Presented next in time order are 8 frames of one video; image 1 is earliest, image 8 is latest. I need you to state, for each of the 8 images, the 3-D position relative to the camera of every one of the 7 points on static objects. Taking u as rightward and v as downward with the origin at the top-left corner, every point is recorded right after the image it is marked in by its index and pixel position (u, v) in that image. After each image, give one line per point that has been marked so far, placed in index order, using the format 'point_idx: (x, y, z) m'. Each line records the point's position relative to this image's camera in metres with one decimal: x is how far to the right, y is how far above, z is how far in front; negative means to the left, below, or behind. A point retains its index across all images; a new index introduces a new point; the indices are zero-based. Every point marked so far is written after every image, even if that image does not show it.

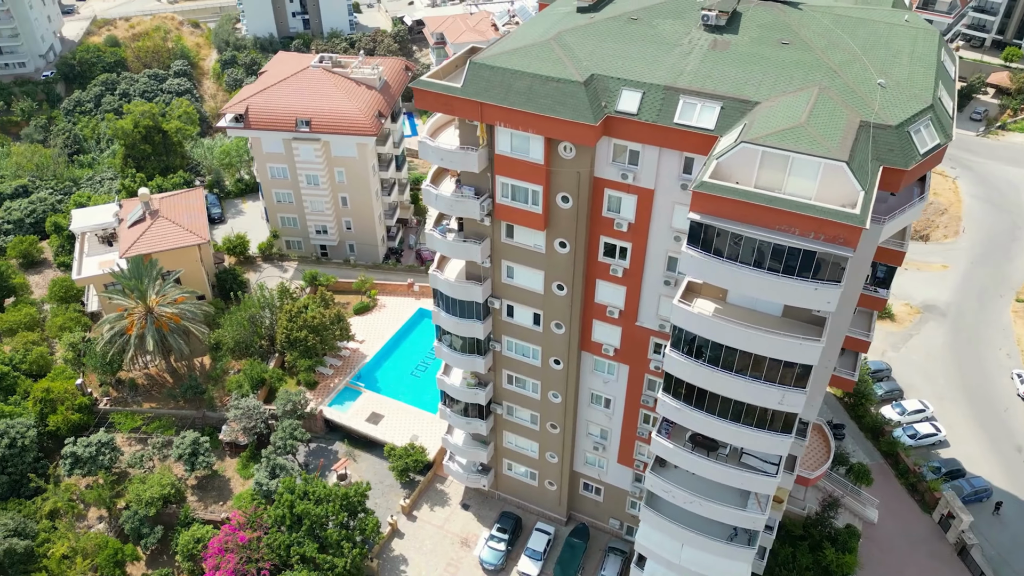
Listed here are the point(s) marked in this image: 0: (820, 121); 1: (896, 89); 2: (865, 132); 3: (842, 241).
0: (+7.4, +4.0, +18.0) m
1: (+9.9, +5.1, +19.4) m
2: (+8.5, +3.7, +18.1) m
3: (+7.1, +1.1, +16.7) m
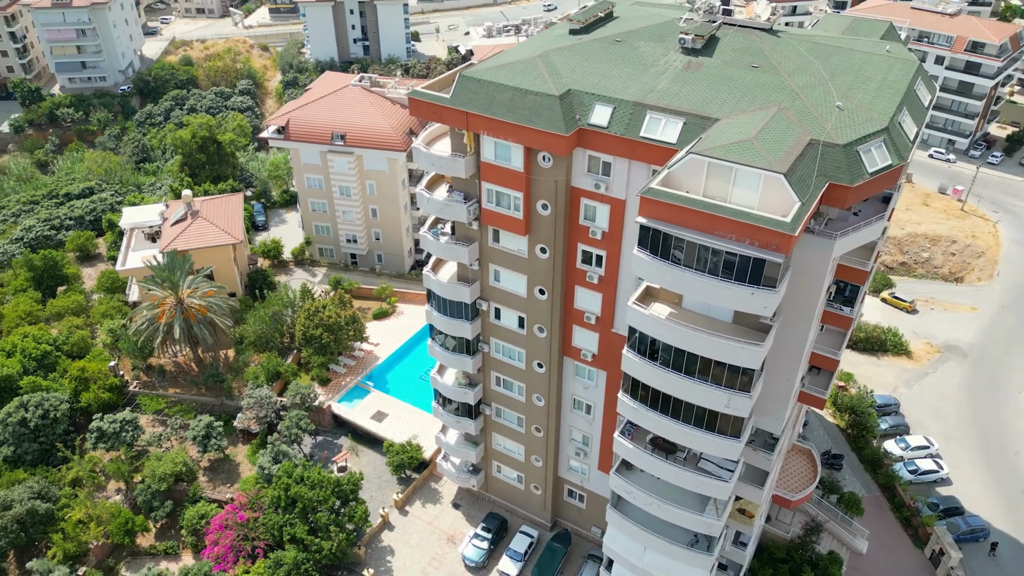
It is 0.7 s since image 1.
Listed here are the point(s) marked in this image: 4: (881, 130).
0: (+6.5, +3.8, +19.0) m
1: (+9.2, +4.8, +20.3) m
2: (+7.6, +3.5, +19.0) m
3: (+6.0, +1.0, +17.6) m
4: (+9.7, +4.1, +19.7) m
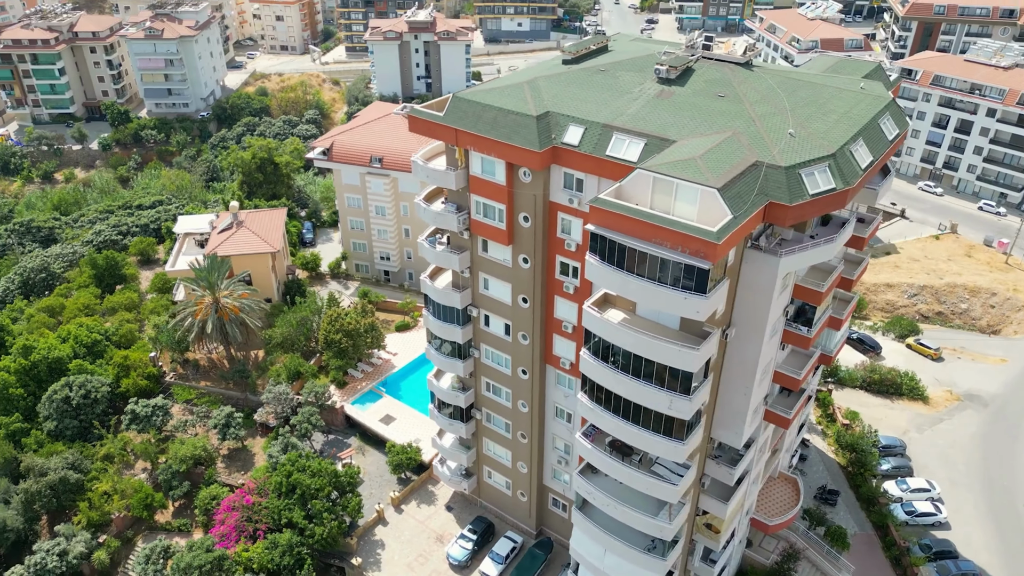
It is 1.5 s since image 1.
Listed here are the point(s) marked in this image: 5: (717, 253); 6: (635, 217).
0: (+5.6, +3.6, +20.5) m
1: (+8.4, +4.3, +21.6) m
2: (+6.6, +3.2, +20.4) m
3: (+4.7, +0.9, +19.0) m
4: (+8.8, +3.7, +20.9) m
5: (+5.1, +0.9, +18.7) m
6: (+3.2, +1.9, +19.8) m
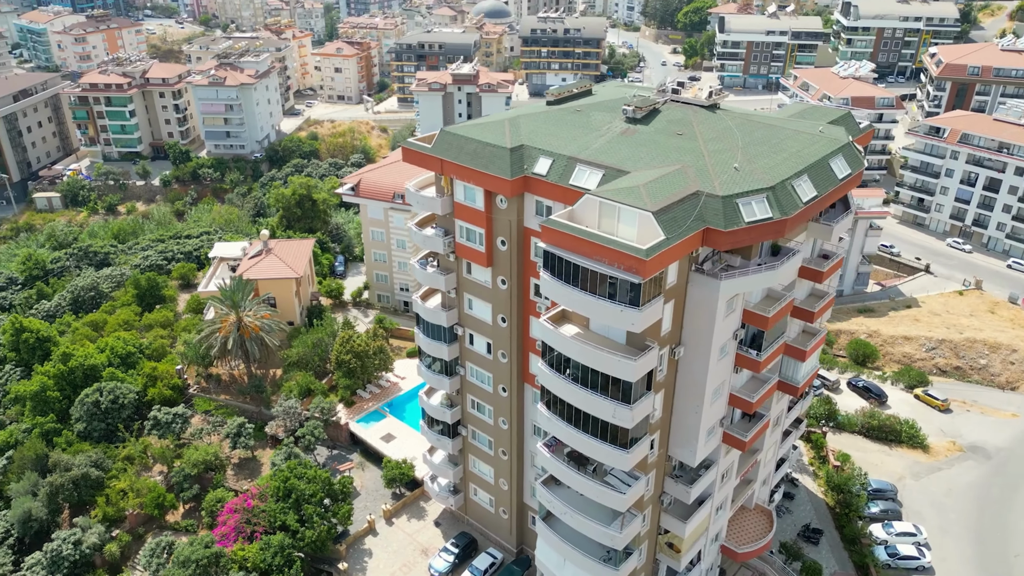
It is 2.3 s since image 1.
0: (+4.4, +3.1, +22.4) m
1: (+7.3, +3.6, +23.3) m
2: (+5.4, +2.6, +22.2) m
3: (+3.3, +0.5, +20.8) m
4: (+7.6, +3.0, +22.6) m
5: (+3.7, +0.5, +20.5) m
6: (+2.0, +1.5, +21.8) m
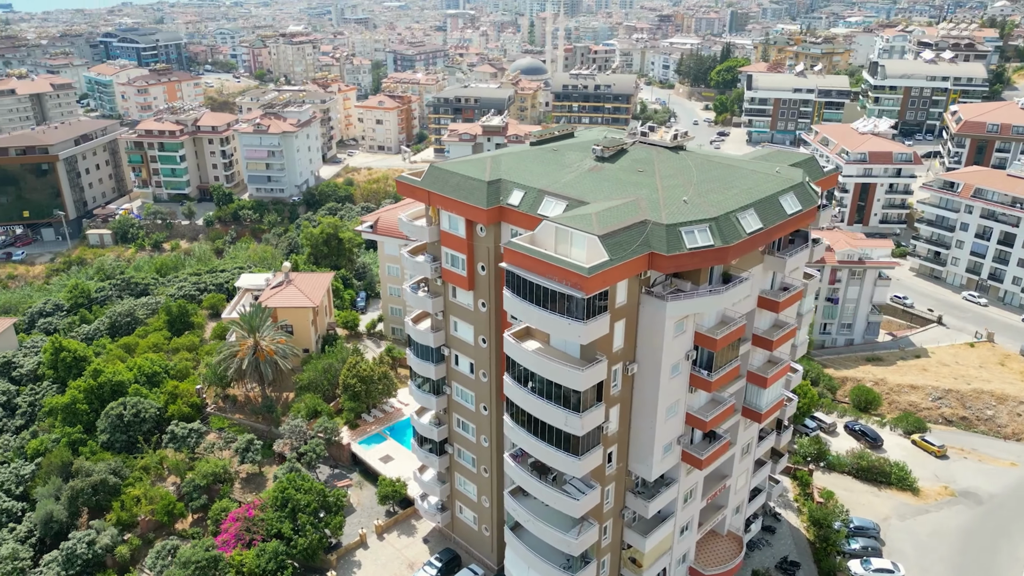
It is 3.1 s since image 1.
0: (+3.3, +2.5, +24.7) m
1: (+6.2, +2.8, +25.5) m
2: (+4.2, +2.0, +24.4) m
3: (+2.0, 0.0, +23.0) m
4: (+6.5, +2.3, +24.7) m
5: (+2.3, +0.1, +22.6) m
6: (+0.7, +1.0, +24.1) m
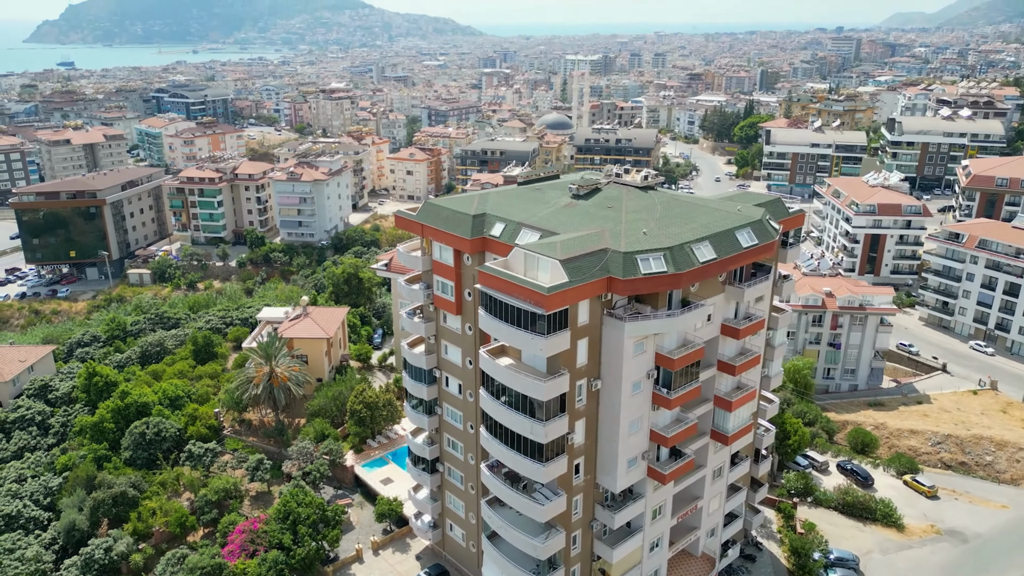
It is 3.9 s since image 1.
0: (+2.3, +1.7, +27.5) m
1: (+5.3, +2.0, +28.1) m
2: (+3.3, +1.2, +27.1) m
3: (+0.9, -0.6, +25.6) m
4: (+5.5, +1.5, +27.3) m
5: (+1.2, -0.5, +25.3) m
6: (-0.3, +0.3, +26.9) m
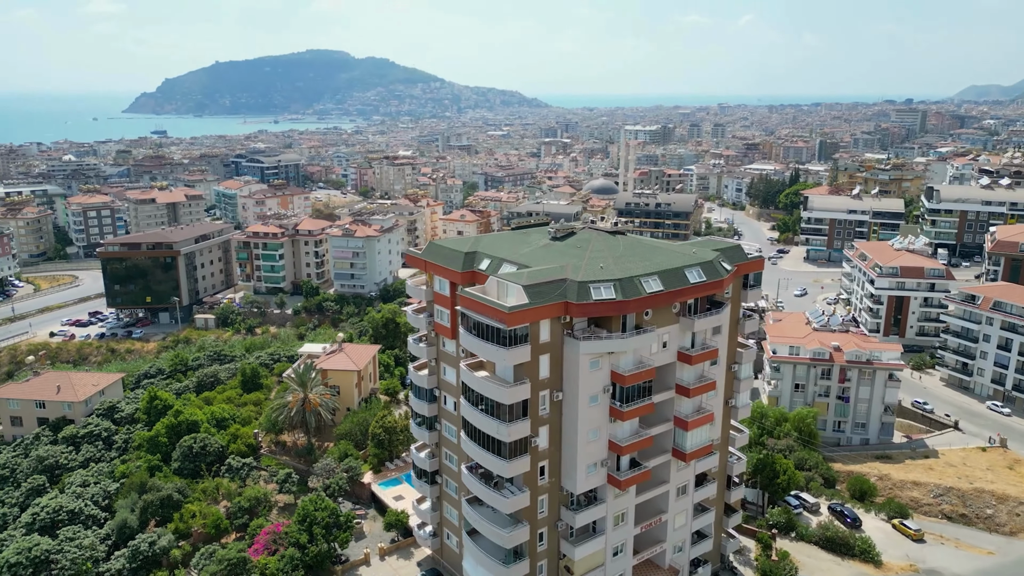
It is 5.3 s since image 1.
0: (+1.2, +0.7, +32.7) m
1: (+4.3, +0.8, +33.1) m
2: (+2.1, +0.2, +32.2) m
3: (-0.4, -1.4, +30.8) m
4: (+4.4, +0.4, +32.2) m
5: (-0.1, -1.3, +30.4) m
6: (-1.4, -0.6, +32.2) m
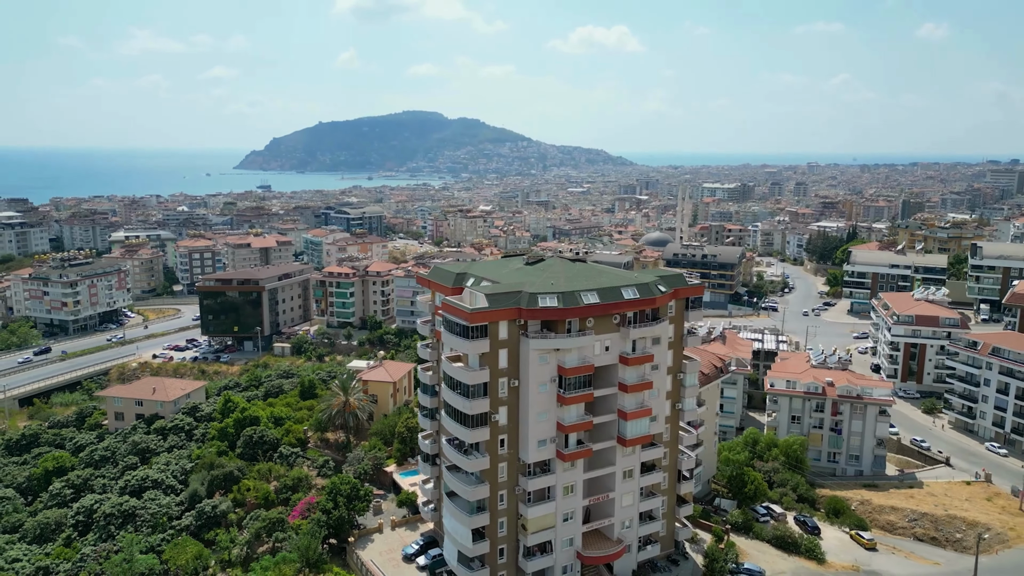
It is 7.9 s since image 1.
0: (-0.5, +0.1, +42.4) m
1: (+2.6, +0.2, +42.5) m
2: (+0.3, -0.3, +41.7) m
3: (-2.4, -1.7, +40.5) m
4: (+2.6, -0.2, +41.6) m
5: (-2.1, -1.6, +40.1) m
6: (-3.2, -1.0, +42.1) m
